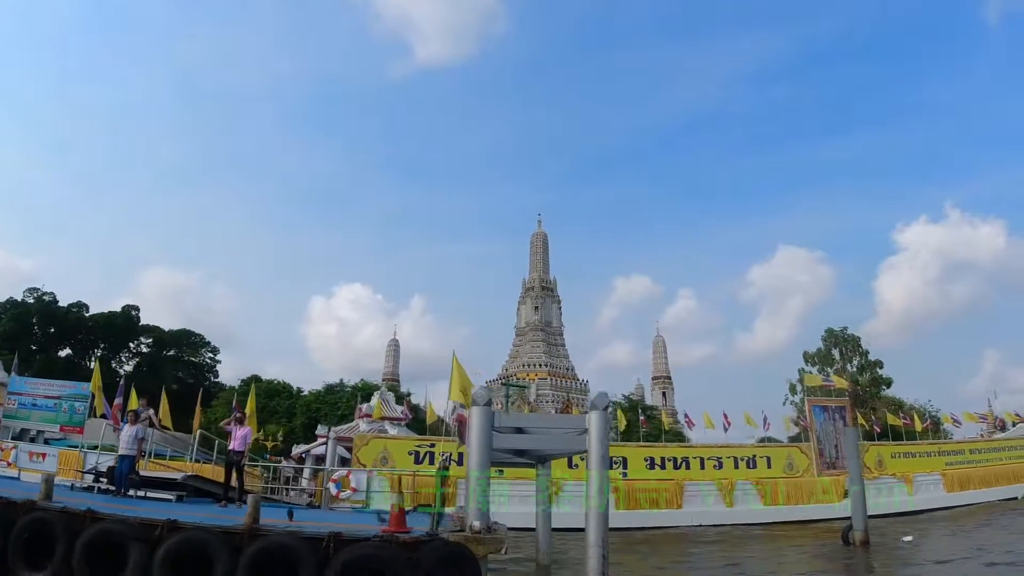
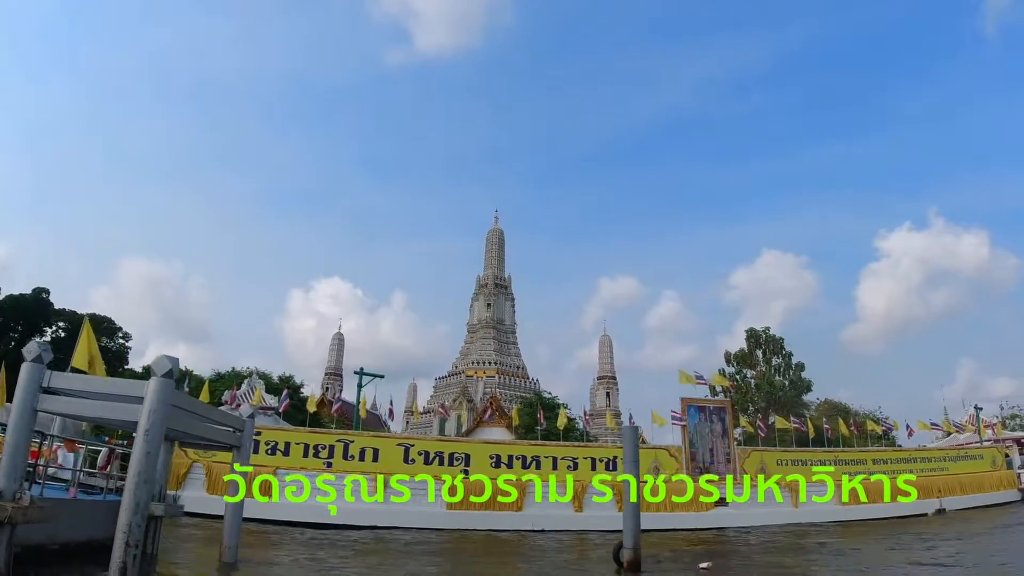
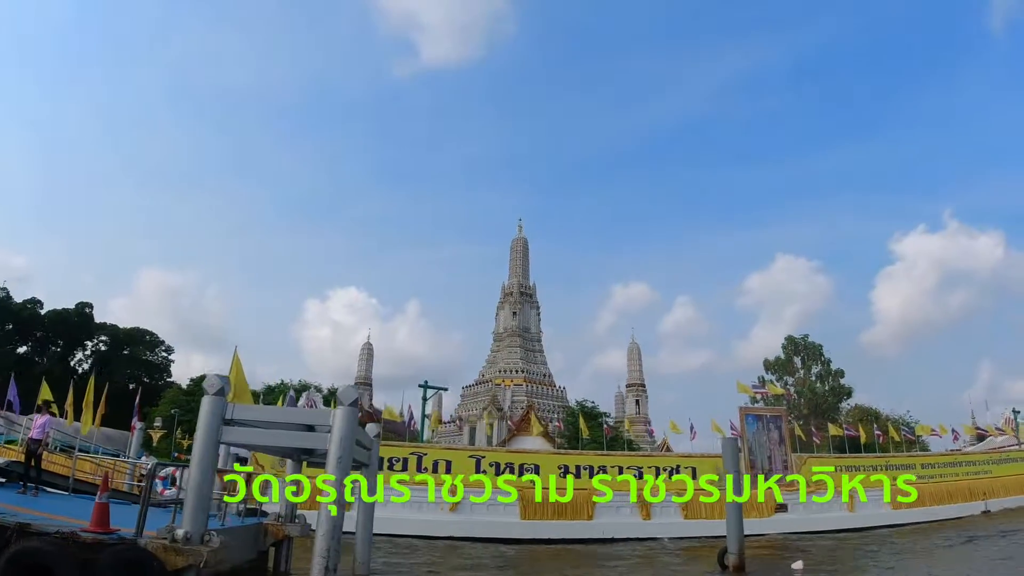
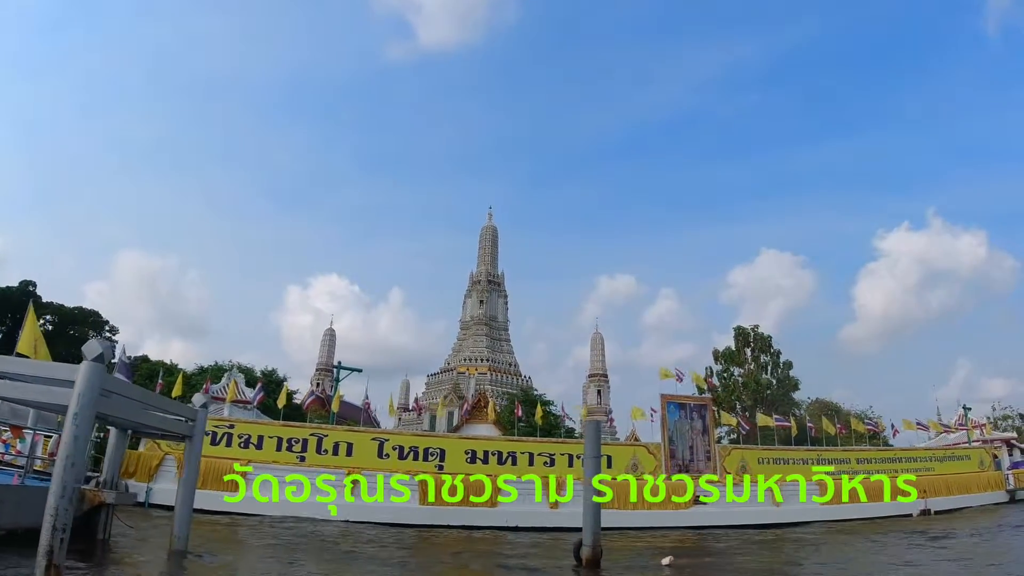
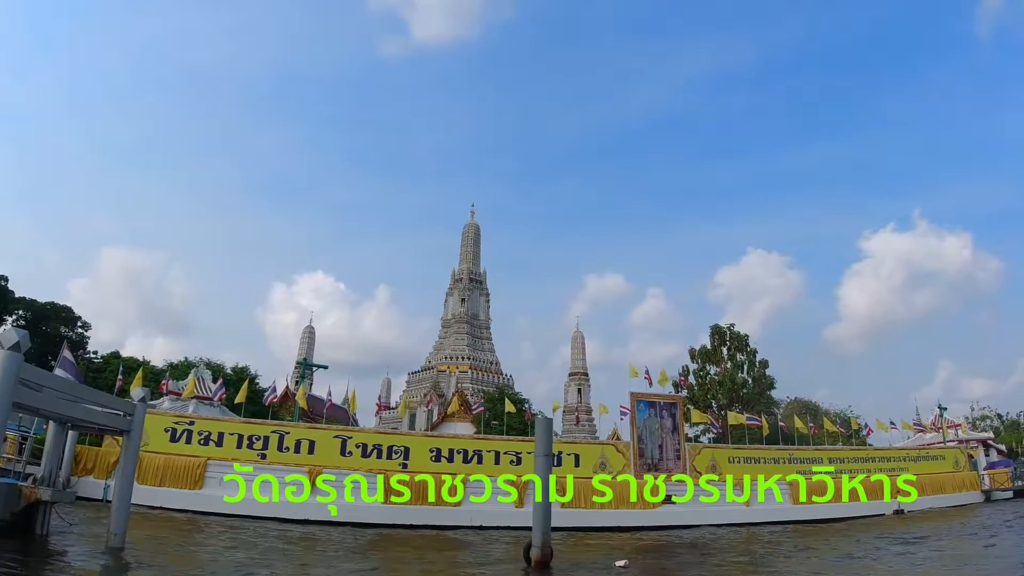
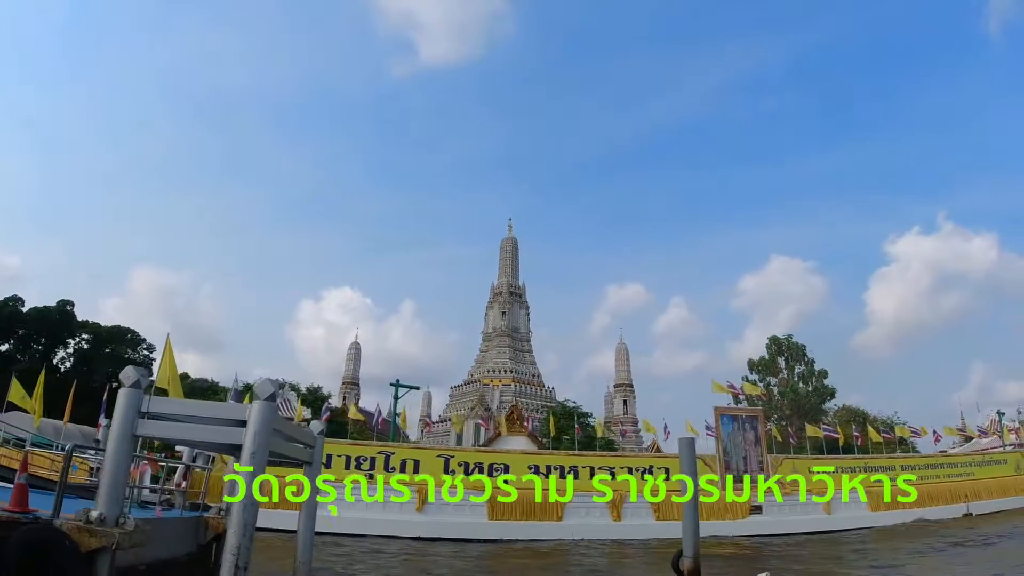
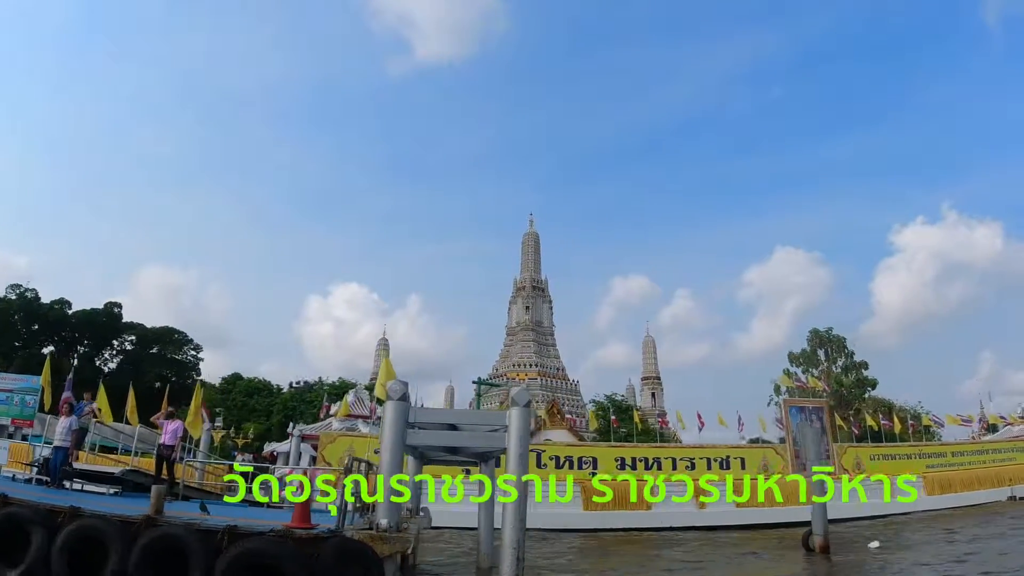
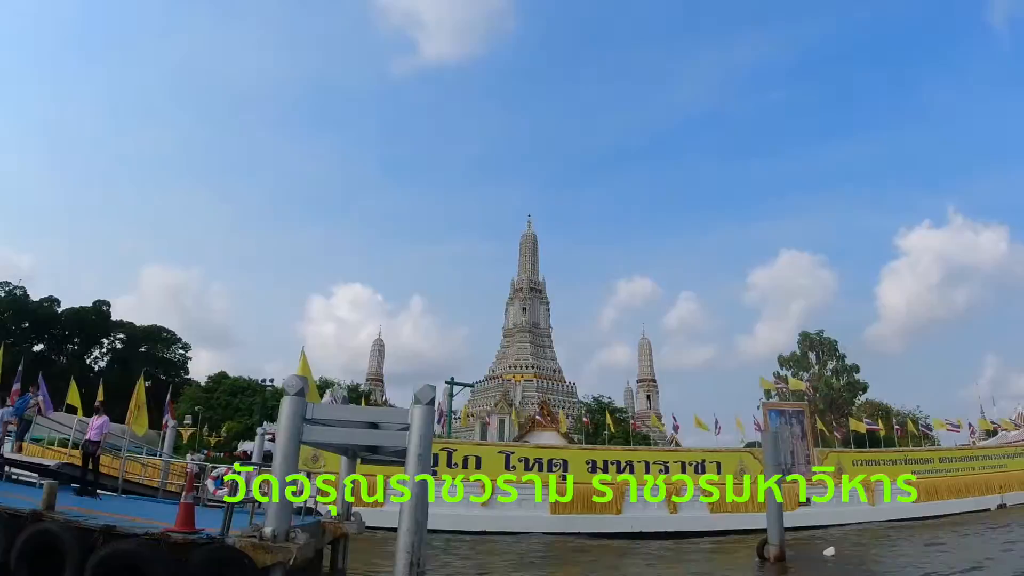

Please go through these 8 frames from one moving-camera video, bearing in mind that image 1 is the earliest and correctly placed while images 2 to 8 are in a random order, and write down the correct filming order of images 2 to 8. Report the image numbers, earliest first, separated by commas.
7, 8, 3, 6, 2, 4, 5
